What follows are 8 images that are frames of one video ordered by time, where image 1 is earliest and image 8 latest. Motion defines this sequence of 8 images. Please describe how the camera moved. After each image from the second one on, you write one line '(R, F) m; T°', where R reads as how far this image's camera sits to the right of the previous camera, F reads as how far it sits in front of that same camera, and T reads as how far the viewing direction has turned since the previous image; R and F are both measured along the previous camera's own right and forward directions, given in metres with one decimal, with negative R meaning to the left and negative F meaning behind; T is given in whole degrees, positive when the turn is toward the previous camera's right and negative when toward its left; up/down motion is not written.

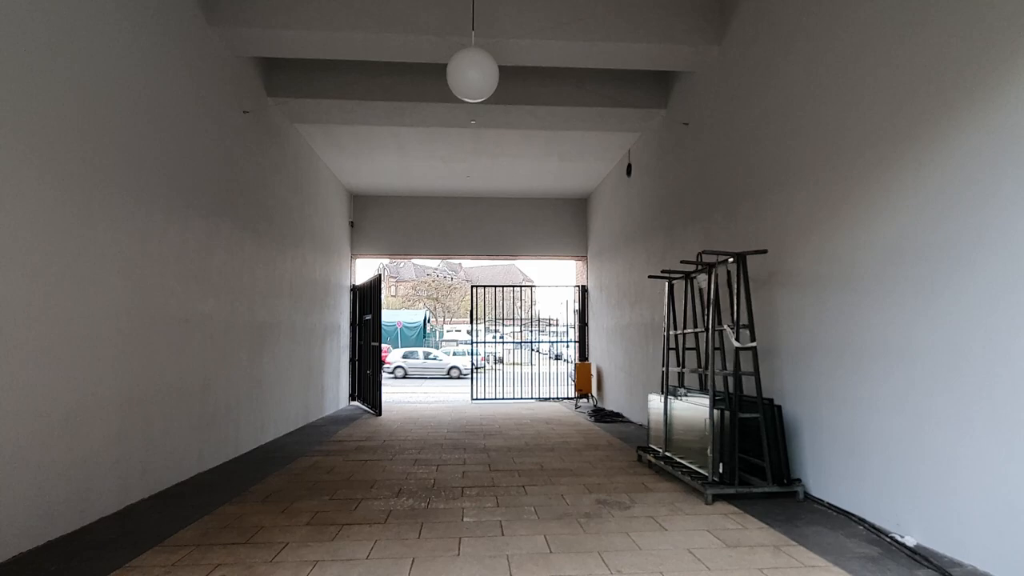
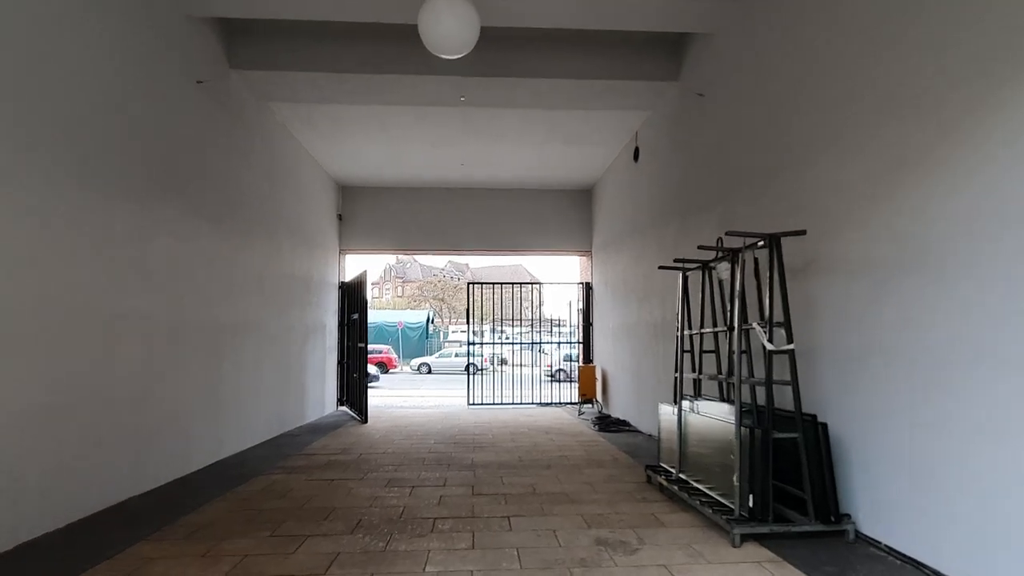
(+0.1, +0.7) m; -1°
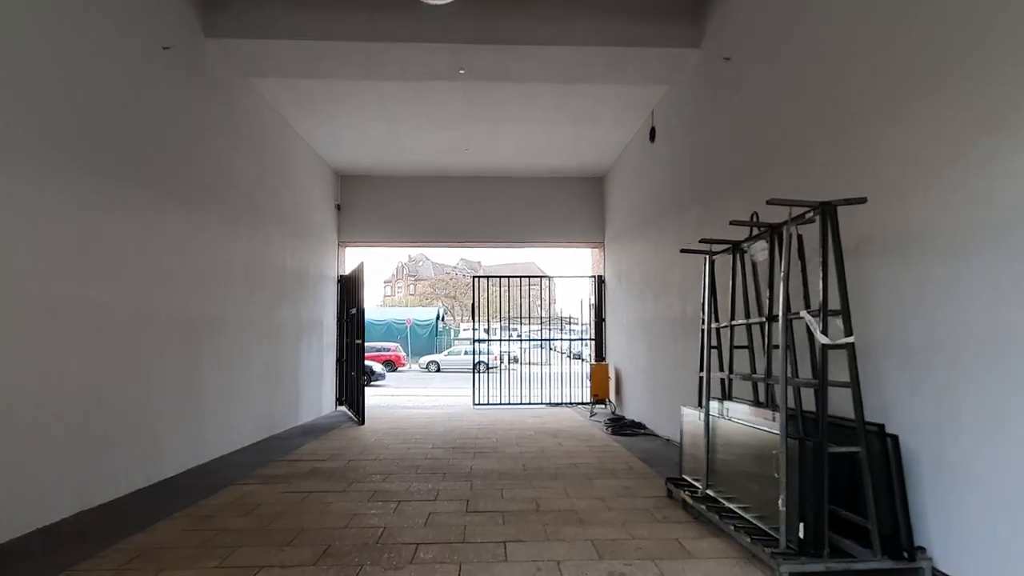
(+0.1, +0.5) m; -1°
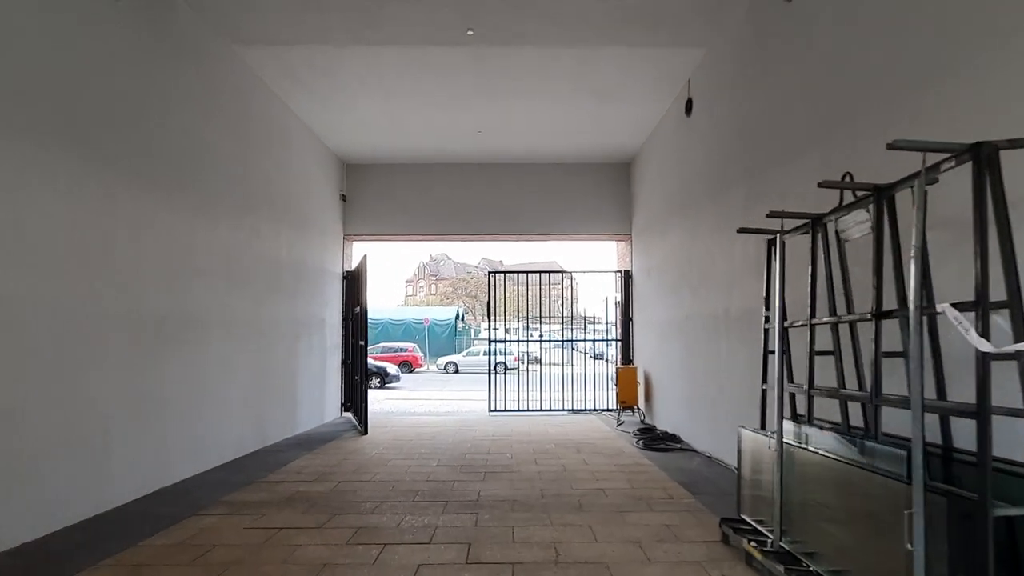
(0.0, +0.7) m; -2°
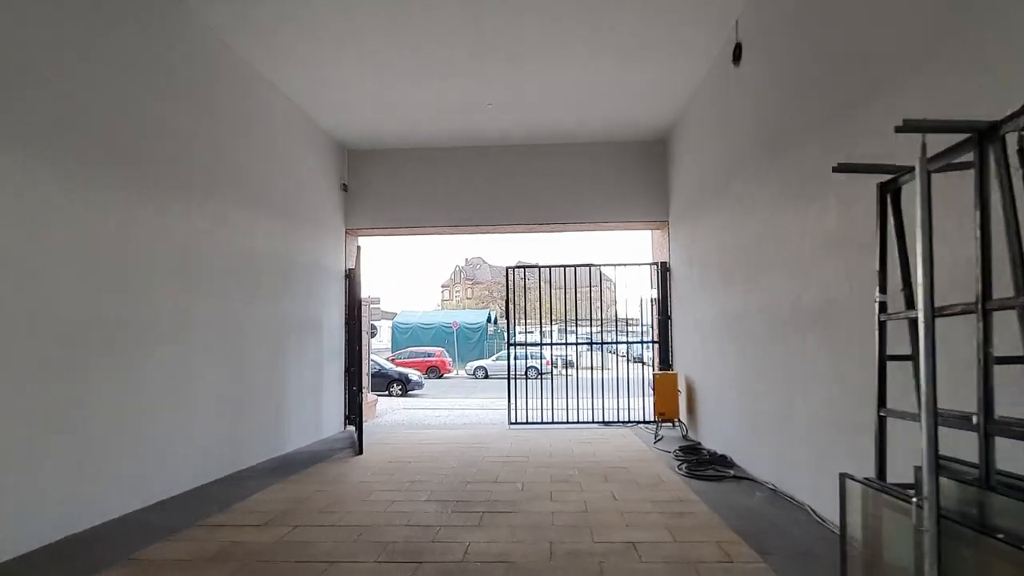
(+0.2, +1.0) m; -4°
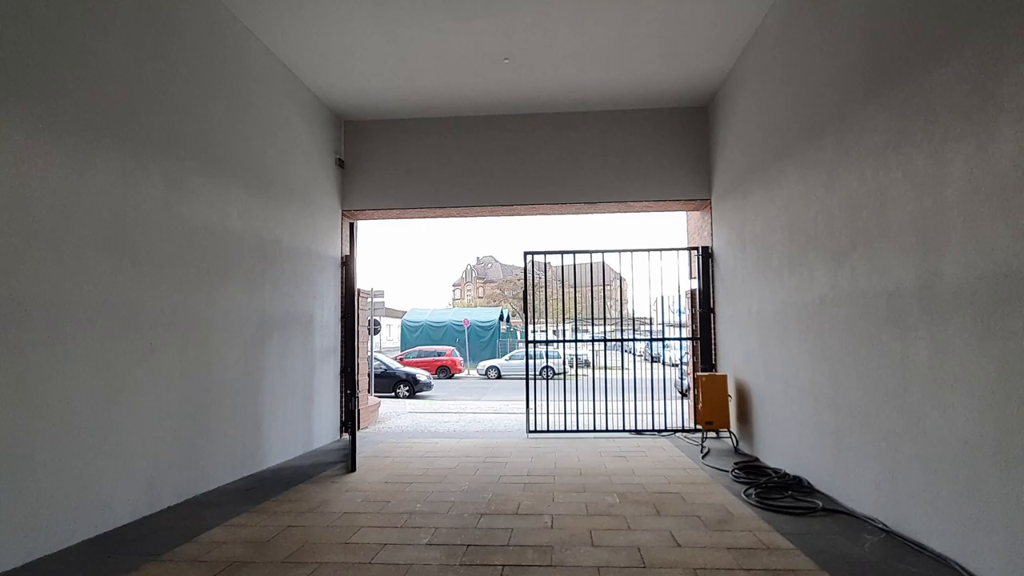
(-0.1, +0.9) m; -1°
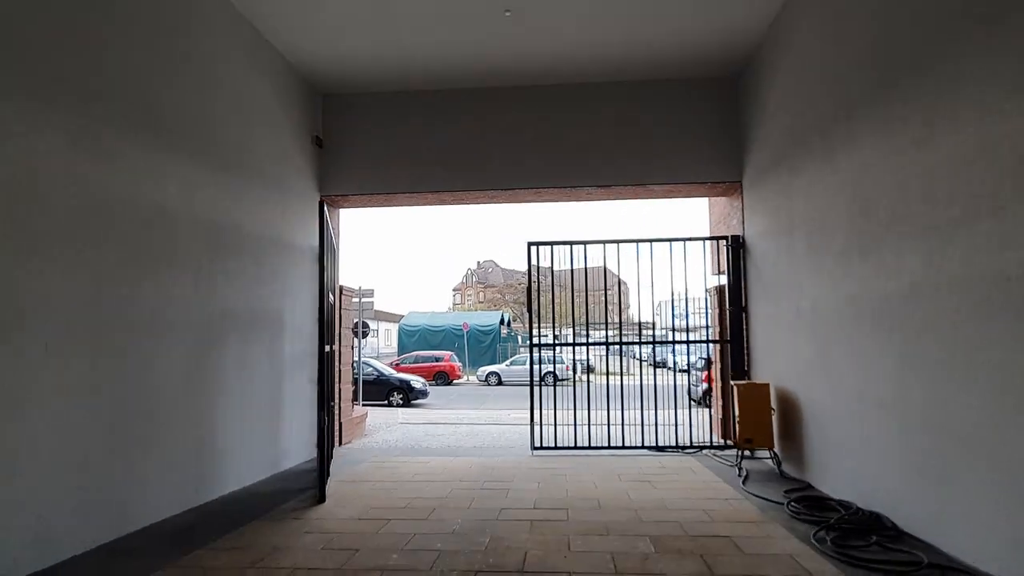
(0.0, +0.8) m; 0°
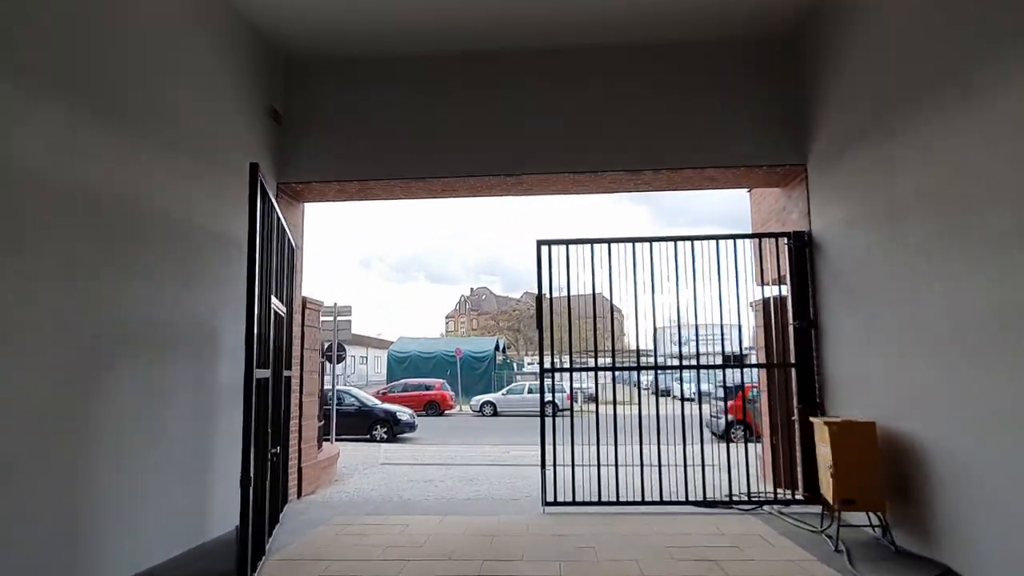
(-0.1, +1.2) m; +1°
